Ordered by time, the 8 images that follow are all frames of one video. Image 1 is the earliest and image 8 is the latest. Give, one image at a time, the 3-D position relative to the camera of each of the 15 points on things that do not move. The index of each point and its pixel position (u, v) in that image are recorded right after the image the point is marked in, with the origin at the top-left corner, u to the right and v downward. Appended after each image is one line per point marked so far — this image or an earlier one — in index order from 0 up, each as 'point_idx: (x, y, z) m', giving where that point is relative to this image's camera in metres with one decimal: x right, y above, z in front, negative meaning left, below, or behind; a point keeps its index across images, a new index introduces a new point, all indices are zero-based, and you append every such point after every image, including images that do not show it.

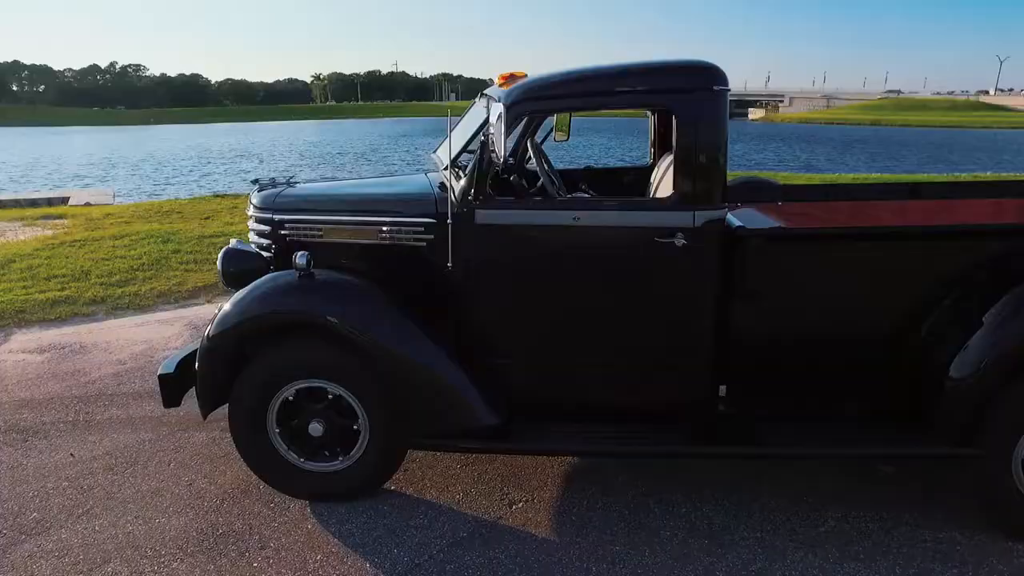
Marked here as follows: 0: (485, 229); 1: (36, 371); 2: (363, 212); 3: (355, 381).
0: (-0.1, +0.3, +3.3) m
1: (-4.0, -0.7, +5.5) m
2: (-0.8, +0.4, +3.6) m
3: (-0.8, -0.5, +3.4) m
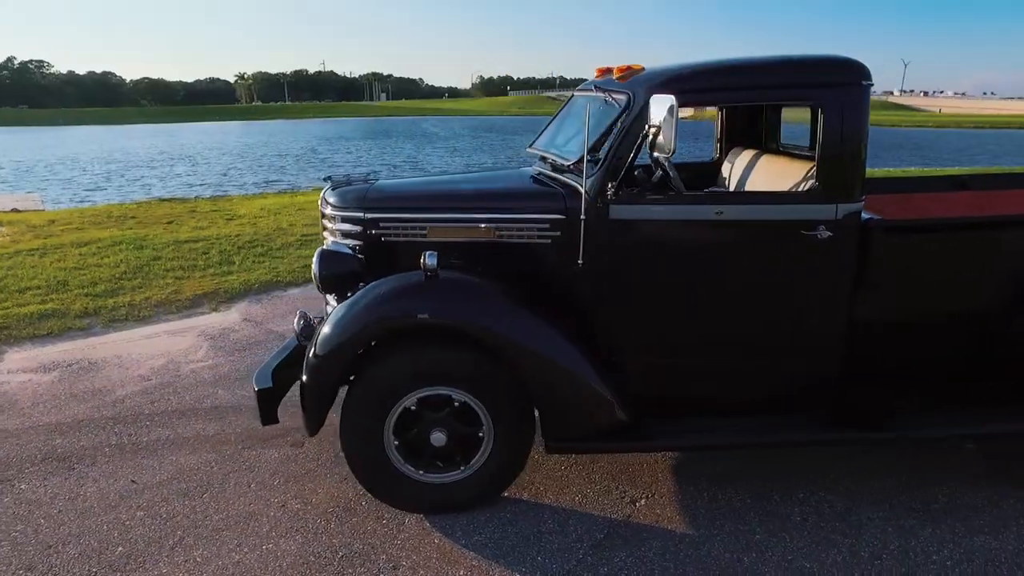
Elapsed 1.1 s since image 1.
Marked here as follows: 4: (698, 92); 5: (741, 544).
0: (+0.5, +0.3, +3.2) m
1: (-3.6, -0.8, +5.0) m
2: (-0.2, +0.4, +3.4) m
3: (-0.1, -0.5, +3.3) m
4: (+0.9, +0.9, +3.1) m
5: (+1.2, -1.3, +3.2) m
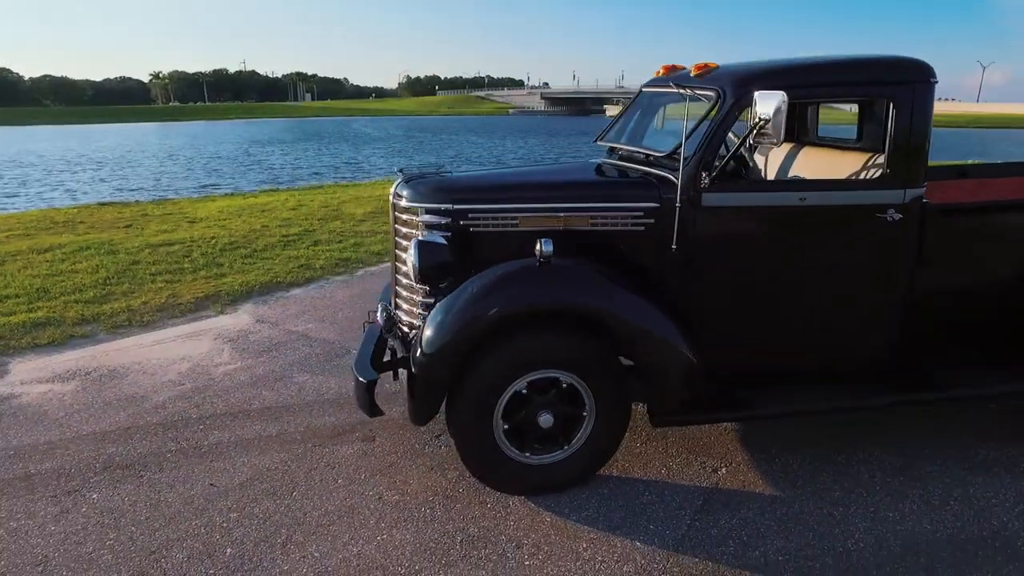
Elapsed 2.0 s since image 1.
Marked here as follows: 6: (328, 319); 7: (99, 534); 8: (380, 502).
0: (+1.1, +0.4, +3.4) m
1: (-3.2, -0.8, +4.8) m
2: (+0.3, +0.5, +3.6) m
3: (+0.4, -0.4, +3.4) m
4: (+1.4, +1.0, +3.4) m
5: (+1.7, -1.1, +3.5) m
6: (-1.8, -0.3, +6.4) m
7: (-2.1, -1.3, +3.3) m
8: (-0.7, -1.2, +3.6) m
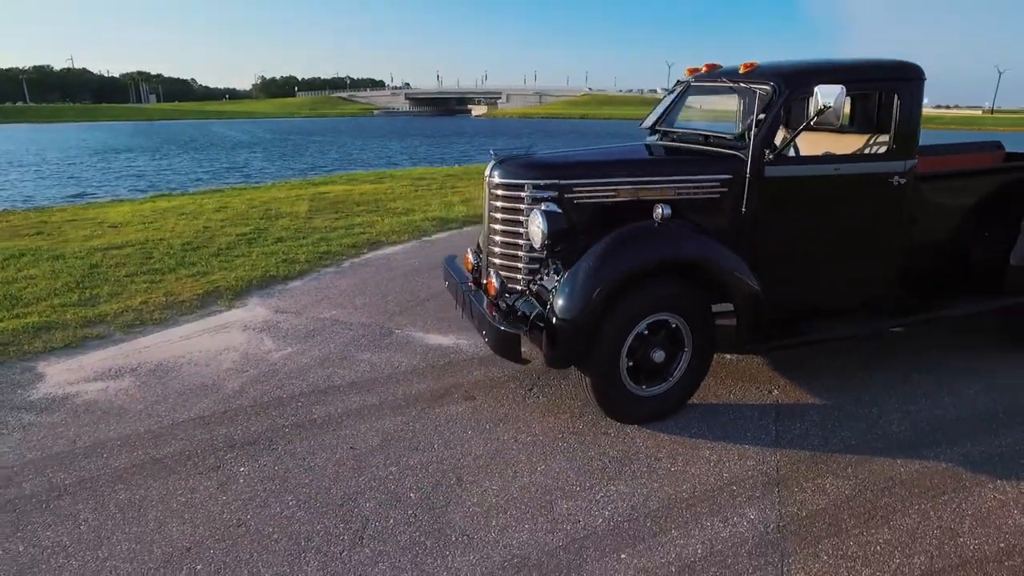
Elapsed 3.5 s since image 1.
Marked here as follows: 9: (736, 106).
0: (+1.7, +0.7, +4.3) m
1: (-2.6, -0.8, +4.7) m
2: (+0.9, +0.8, +4.3) m
3: (+1.2, -0.2, +4.1) m
4: (+2.0, +1.4, +4.3) m
5: (+2.4, -0.8, +4.4) m
6: (-1.6, -0.2, +6.6) m
7: (-1.3, -1.1, +3.5) m
8: (0.0, -1.0, +4.0) m
9: (+1.7, +1.3, +4.6) m
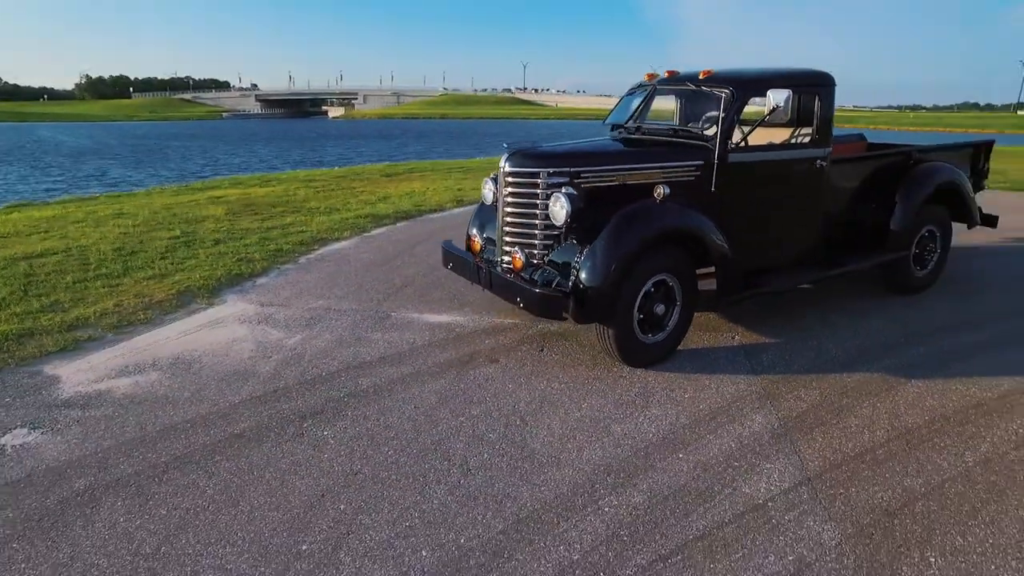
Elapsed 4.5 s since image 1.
0: (+1.8, +1.0, +5.3) m
1: (-2.4, -0.7, +4.8) m
2: (+1.0, +1.0, +5.1) m
3: (+1.3, +0.1, +5.1) m
4: (+2.1, +1.7, +5.4) m
5: (+2.5, -0.4, +5.7) m
6: (-1.9, -0.1, +6.9) m
7: (-0.9, -1.0, +4.0) m
8: (+0.3, -0.7, +4.7) m
9: (+1.7, +1.6, +5.6) m
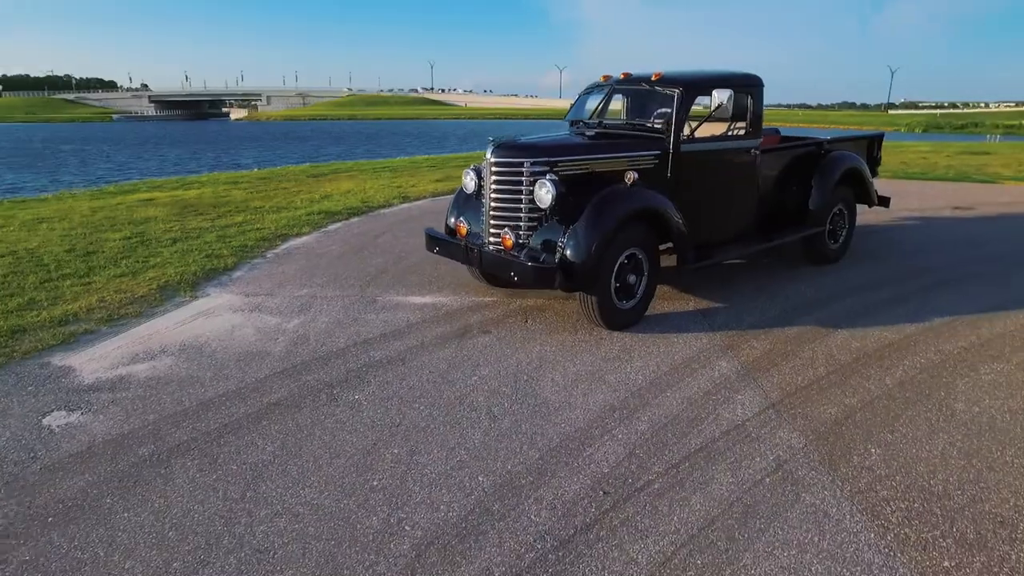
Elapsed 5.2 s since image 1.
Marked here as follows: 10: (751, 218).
0: (+1.6, +1.3, +6.2) m
1: (-2.4, -0.6, +5.1) m
2: (+0.9, +1.3, +5.9) m
3: (+1.2, +0.4, +5.8) m
4: (+1.9, +2.0, +6.3) m
5: (+2.4, -0.1, +6.6) m
6: (-2.2, 0.0, +7.2) m
7: (-0.7, -0.8, +4.4) m
8: (+0.3, -0.5, +5.4) m
9: (+1.4, +1.8, +6.4) m
10: (+2.6, +0.8, +7.1) m
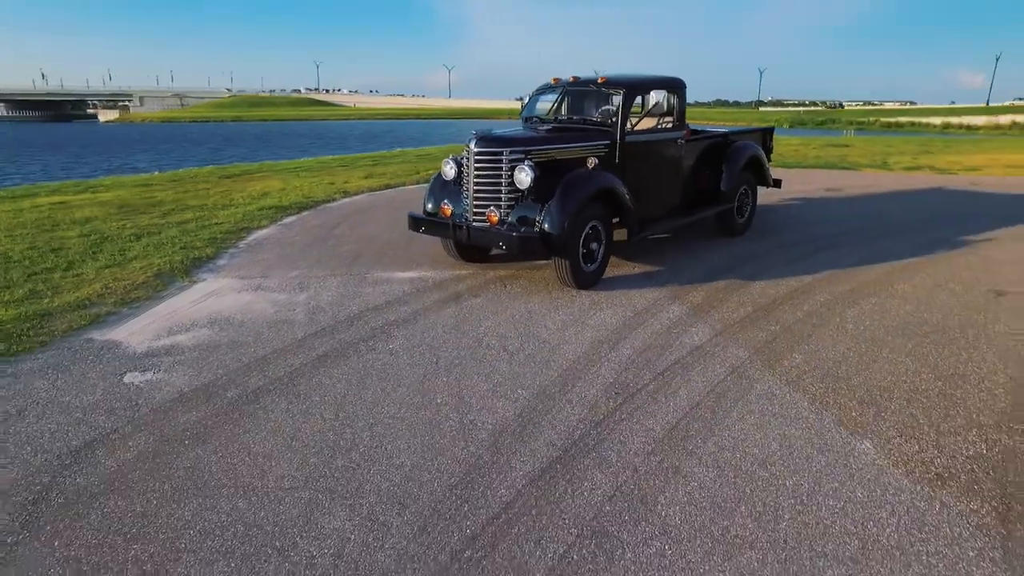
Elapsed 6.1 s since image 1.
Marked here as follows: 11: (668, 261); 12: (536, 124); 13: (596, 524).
0: (+1.3, +1.7, +7.4) m
1: (-2.4, -0.4, +5.7) m
2: (+0.6, +1.6, +7.0) m
3: (+1.0, +0.8, +7.1) m
4: (+1.5, +2.4, +7.6) m
5: (+2.1, +0.3, +8.0) m
6: (-2.6, +0.2, +7.8) m
7: (-0.6, -0.5, +5.4) m
8: (+0.2, -0.2, +6.5) m
9: (+1.0, +2.2, +7.7) m
10: (+2.2, +1.2, +8.5) m
11: (+2.0, +0.3, +8.1) m
12: (+0.3, +2.0, +8.0) m
13: (+0.4, -1.2, +3.2) m
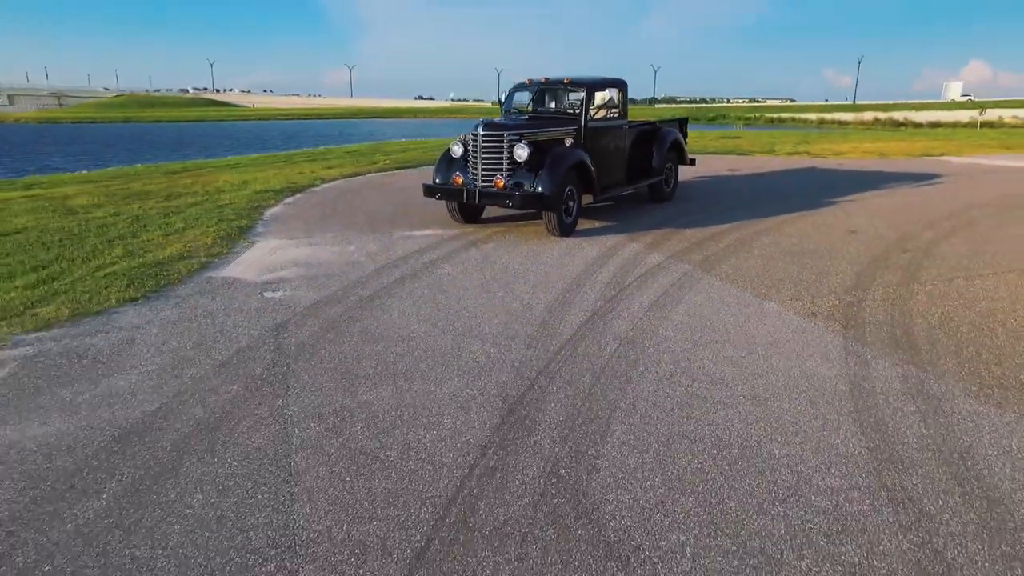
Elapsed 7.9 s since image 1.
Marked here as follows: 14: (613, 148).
0: (+1.1, +2.5, +9.8) m
1: (-2.2, +0.2, +7.6) m
2: (+0.5, +2.4, +9.3) m
3: (+1.0, +1.5, +9.4) m
4: (+1.3, +3.2, +10.0) m
5: (+1.9, +1.1, +10.4) m
6: (-2.7, +0.8, +9.6) m
7: (-0.4, +0.2, +7.5) m
8: (+0.3, +0.5, +8.7) m
9: (+0.8, +3.0, +10.0) m
10: (+1.9, +2.0, +11.0) m
11: (+1.7, +1.1, +10.6) m
12: (0.0, +2.8, +10.2) m
13: (+1.0, -0.4, +5.5) m
14: (+1.6, +2.3, +10.5) m
